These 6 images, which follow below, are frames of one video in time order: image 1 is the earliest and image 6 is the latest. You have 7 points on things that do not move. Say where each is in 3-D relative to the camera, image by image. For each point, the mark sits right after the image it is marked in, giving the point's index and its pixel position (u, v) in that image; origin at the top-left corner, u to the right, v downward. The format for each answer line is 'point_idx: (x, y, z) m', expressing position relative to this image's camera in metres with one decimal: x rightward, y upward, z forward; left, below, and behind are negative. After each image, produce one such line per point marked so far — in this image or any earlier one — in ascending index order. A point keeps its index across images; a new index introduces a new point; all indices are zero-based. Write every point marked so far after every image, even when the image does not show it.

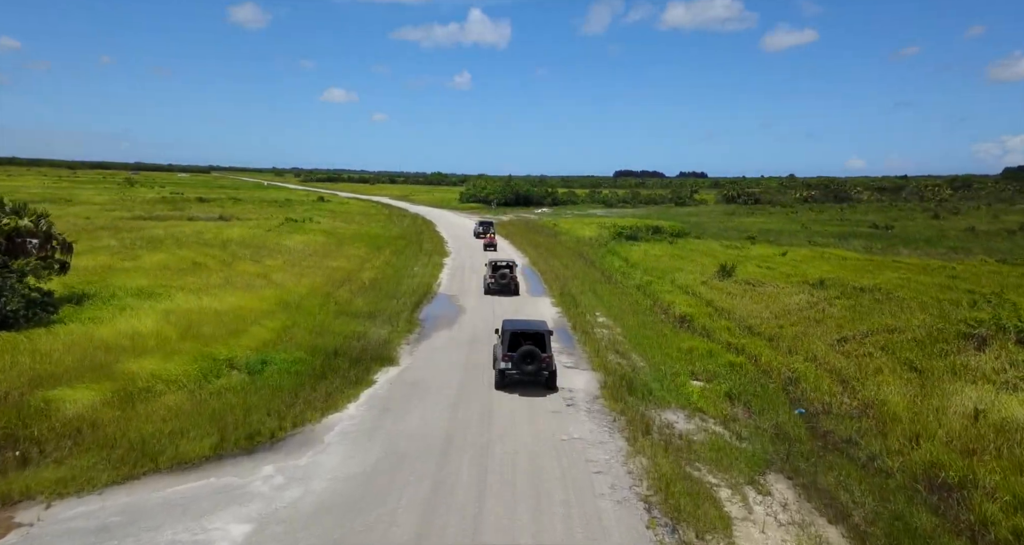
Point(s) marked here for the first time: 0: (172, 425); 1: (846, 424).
0: (-6.8, -3.0, +13.3) m
1: (+7.3, -3.3, +14.6) m
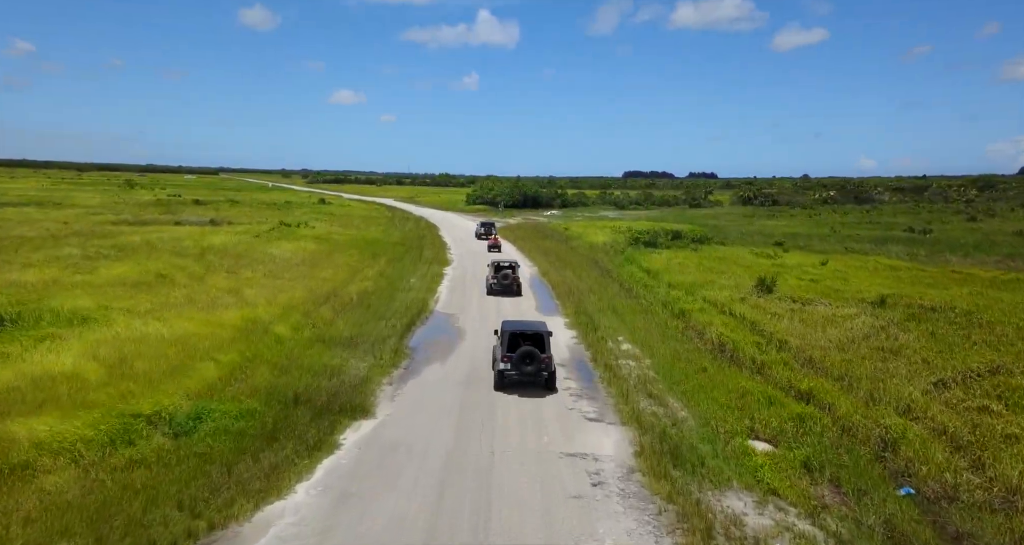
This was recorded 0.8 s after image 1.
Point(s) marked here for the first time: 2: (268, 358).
0: (-6.7, -3.6, +9.3) m
1: (+7.4, -3.9, +10.4) m
2: (-7.0, -2.4, +19.1) m
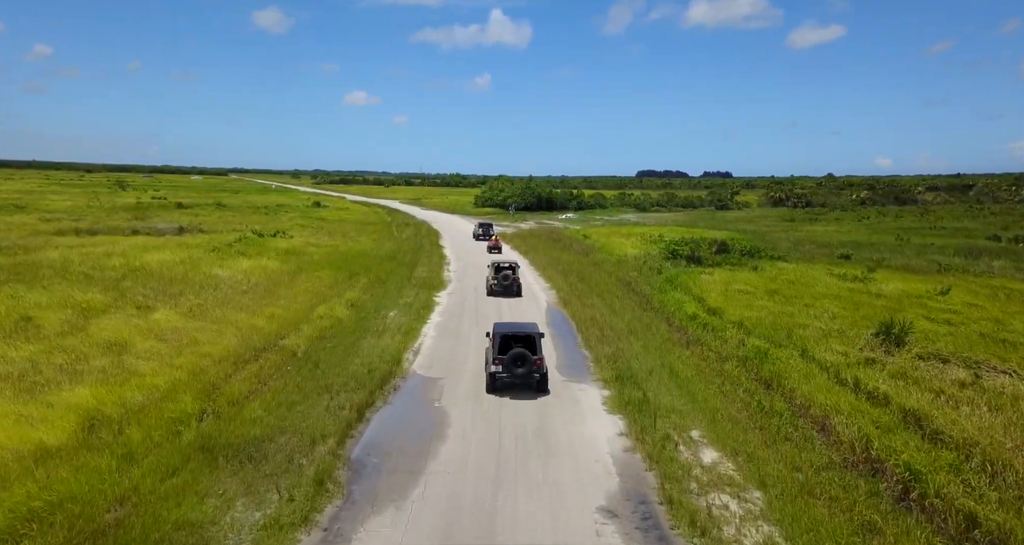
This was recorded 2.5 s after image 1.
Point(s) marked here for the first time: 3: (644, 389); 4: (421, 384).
0: (-6.7, -4.9, +0.7) m
1: (+7.4, -5.1, +1.5) m
2: (-6.8, -3.7, +10.5) m
3: (+3.5, -3.1, +17.5) m
4: (-2.5, -3.1, +18.1) m
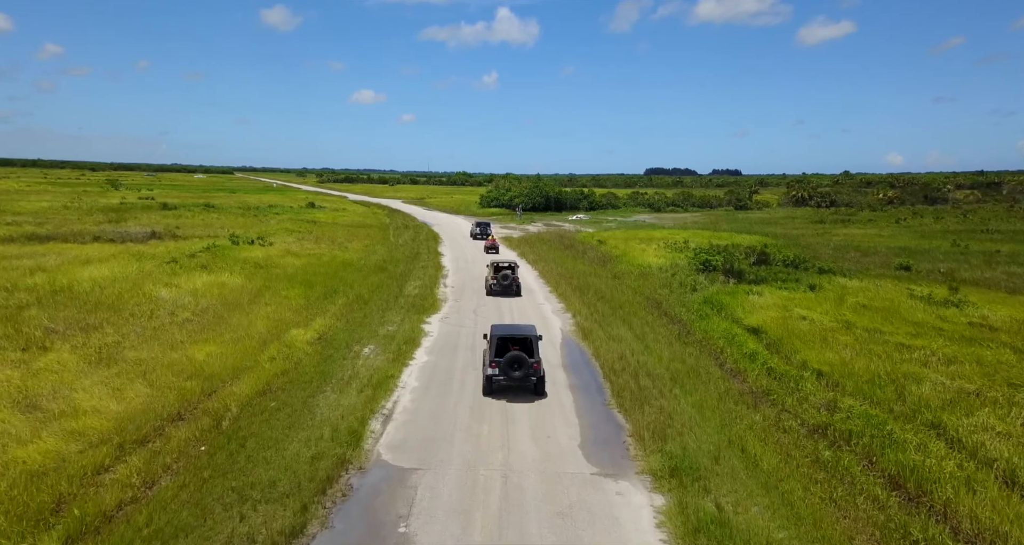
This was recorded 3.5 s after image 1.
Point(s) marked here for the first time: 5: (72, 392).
0: (-6.8, -5.8, -5.1) m
1: (+7.3, -6.0, -4.4) m
2: (-6.8, -4.6, +4.7) m
3: (+3.6, -3.9, +11.7) m
4: (-2.4, -3.9, +12.3) m
5: (-9.9, -2.8, +15.0) m
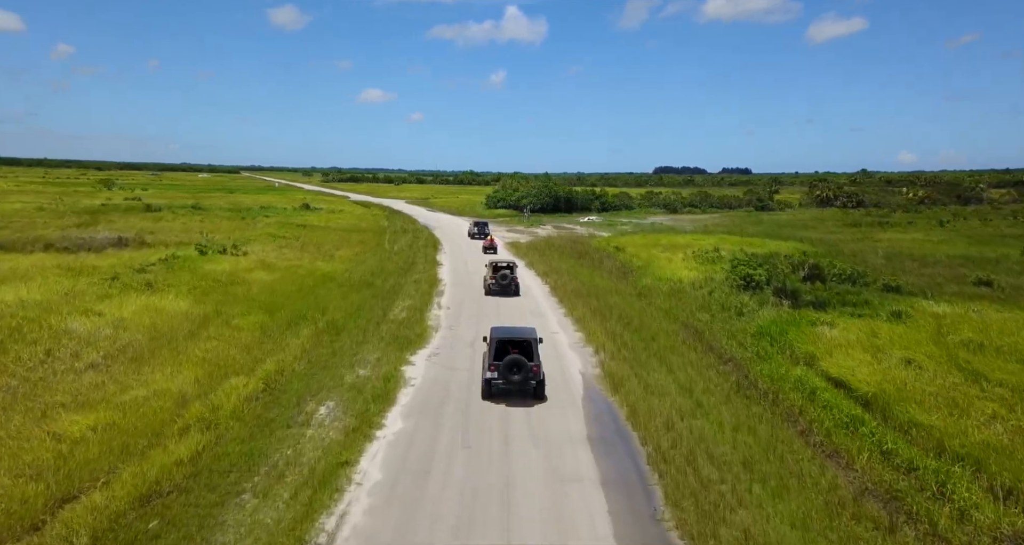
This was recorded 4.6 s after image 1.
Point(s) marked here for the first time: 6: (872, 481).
0: (-6.9, -6.7, -10.7) m
1: (+7.2, -6.9, -10.1) m
2: (-6.8, -5.4, -0.9) m
3: (+3.6, -4.8, +6.0) m
4: (-2.3, -4.7, +6.7) m
5: (-9.8, -3.6, +9.4) m
6: (+6.6, -3.9, +12.1) m
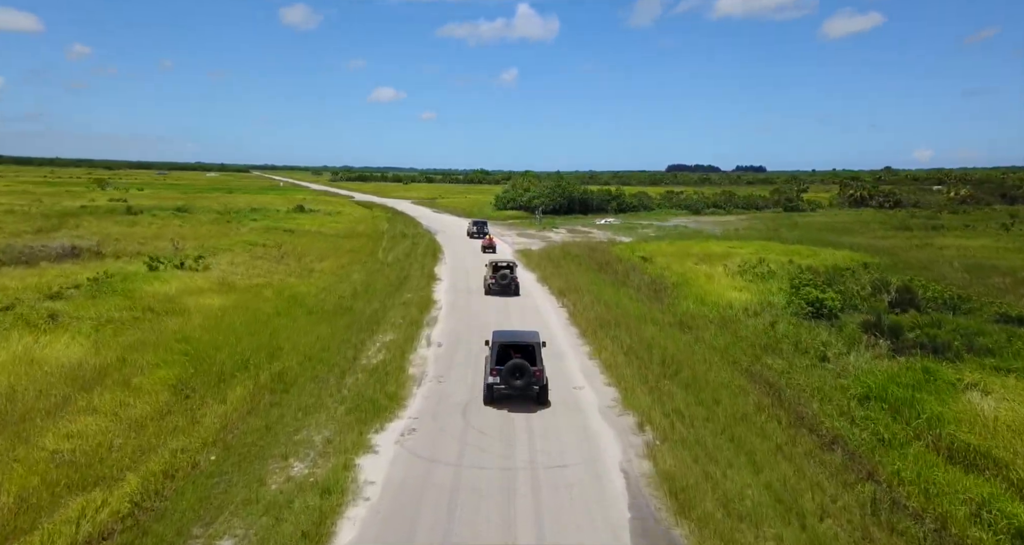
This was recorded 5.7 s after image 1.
0: (-7.3, -7.7, -17.1) m
1: (+6.8, -8.0, -16.8) m
2: (-7.0, -6.4, -7.3) m
3: (+3.5, -5.8, -0.6) m
4: (-2.4, -5.7, +0.2) m
5: (-9.9, -4.6, +3.1) m
6: (+6.7, -4.9, +5.5) m
